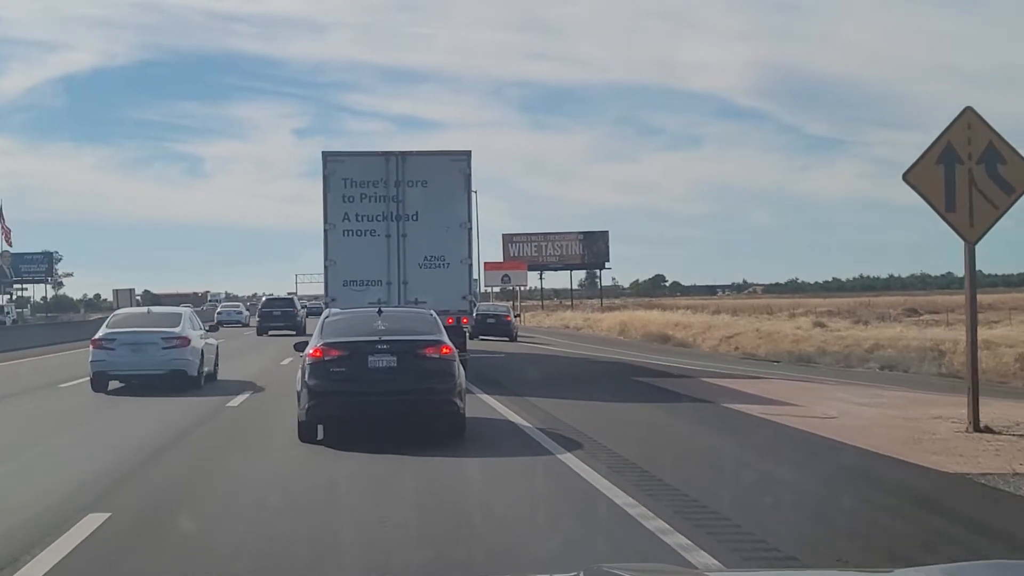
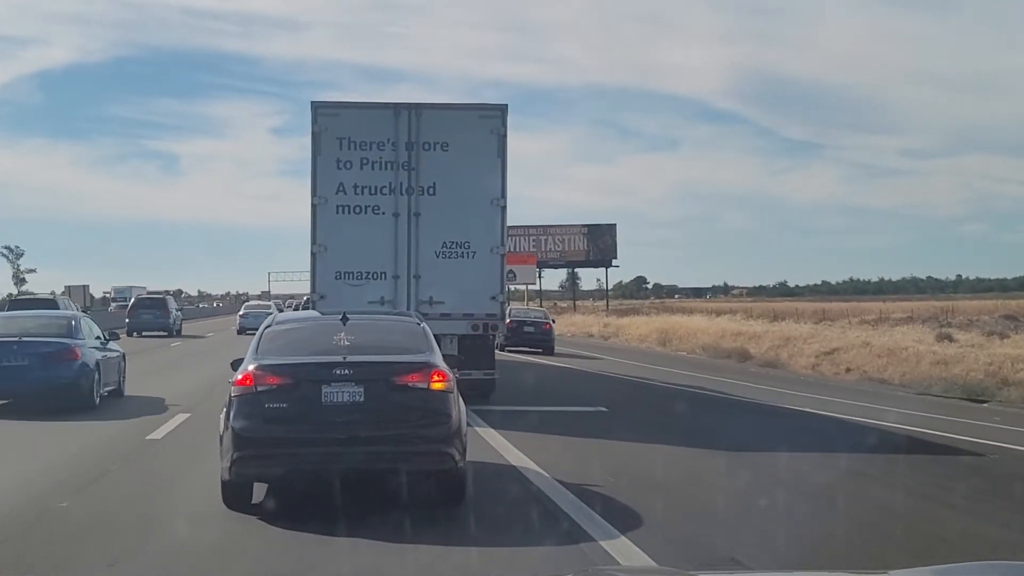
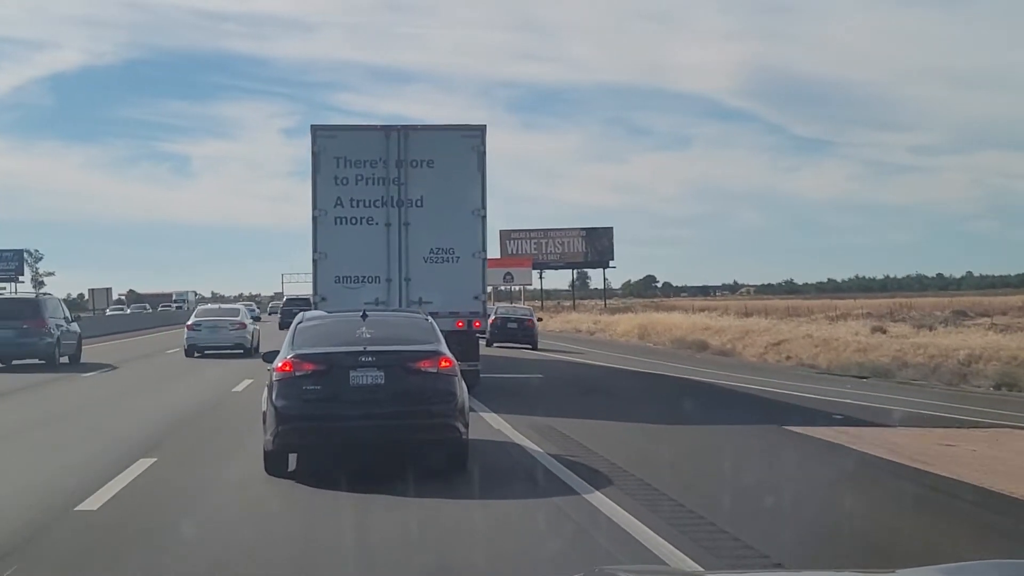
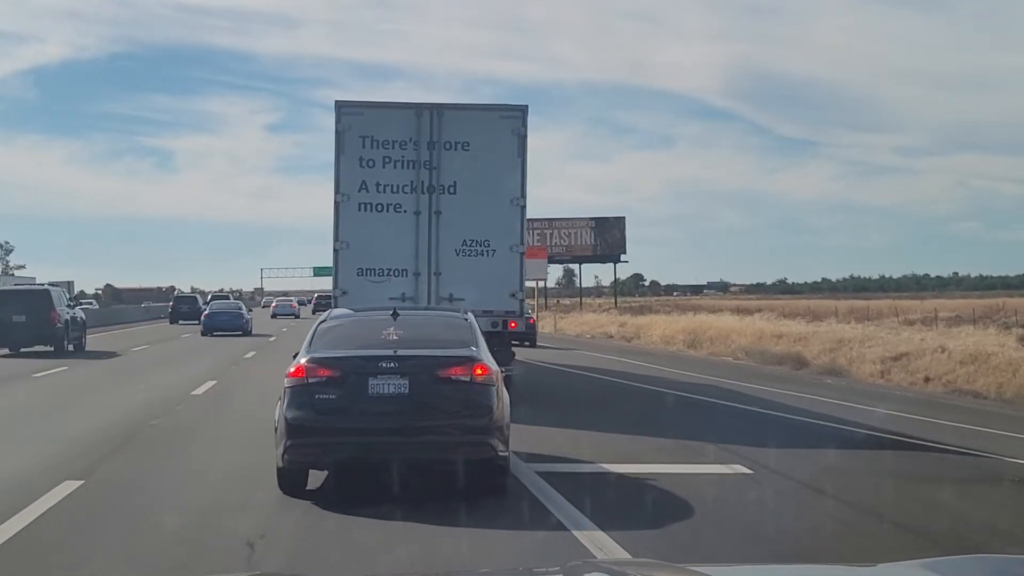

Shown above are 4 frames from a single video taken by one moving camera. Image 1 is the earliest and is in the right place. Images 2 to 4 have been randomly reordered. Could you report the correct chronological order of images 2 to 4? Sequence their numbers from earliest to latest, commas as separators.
3, 2, 4
